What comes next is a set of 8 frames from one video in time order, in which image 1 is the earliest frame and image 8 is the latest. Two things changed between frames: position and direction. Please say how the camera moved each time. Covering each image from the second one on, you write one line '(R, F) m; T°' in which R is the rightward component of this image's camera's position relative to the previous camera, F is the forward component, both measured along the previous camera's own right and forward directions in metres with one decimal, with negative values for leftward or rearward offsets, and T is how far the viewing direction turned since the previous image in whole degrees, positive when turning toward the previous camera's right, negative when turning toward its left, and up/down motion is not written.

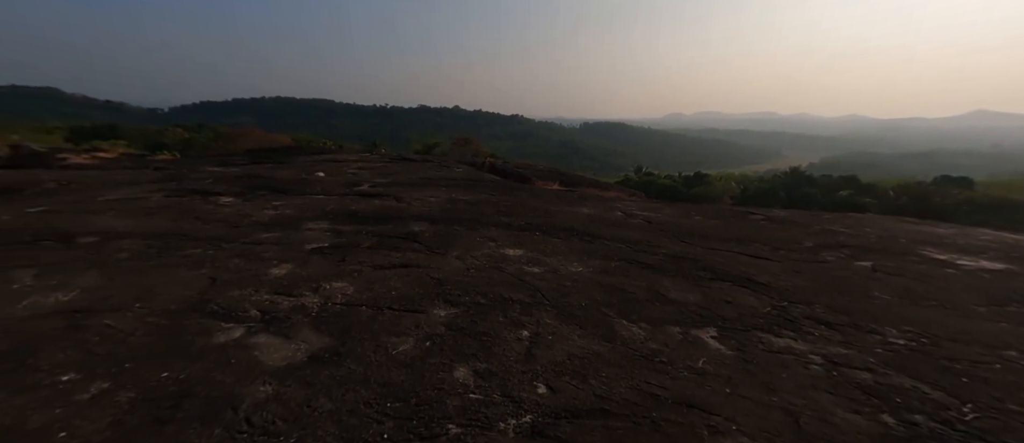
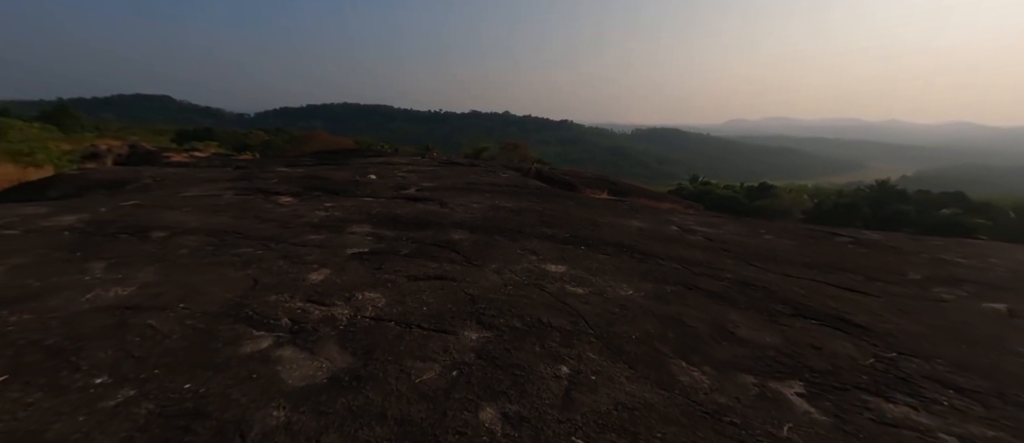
(0.0, +0.3) m; -8°
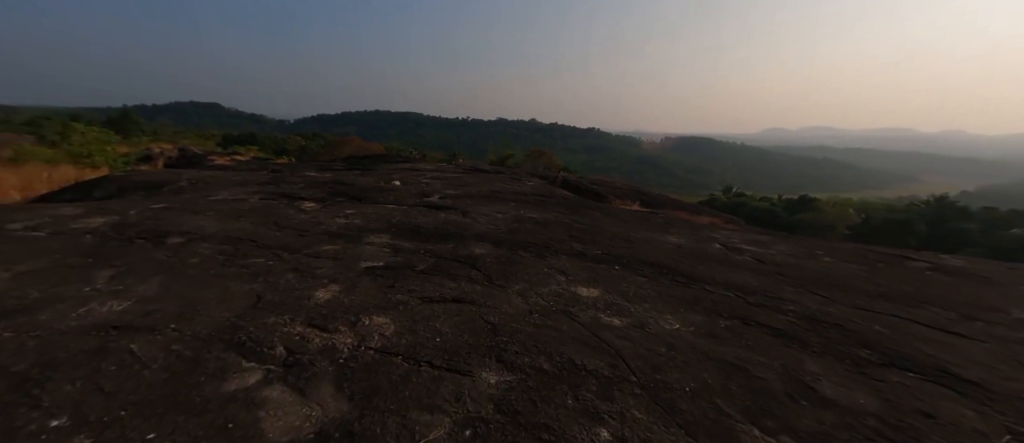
(0.0, +0.5) m; -4°
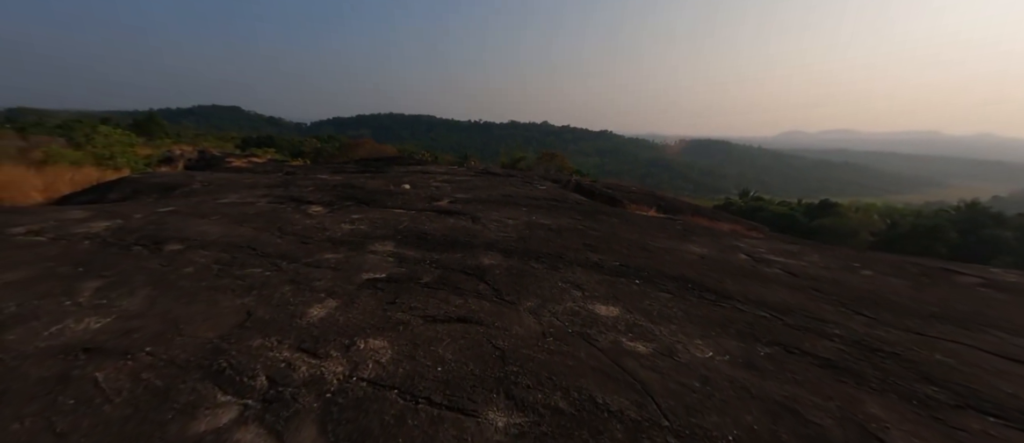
(0.0, +0.3) m; -2°
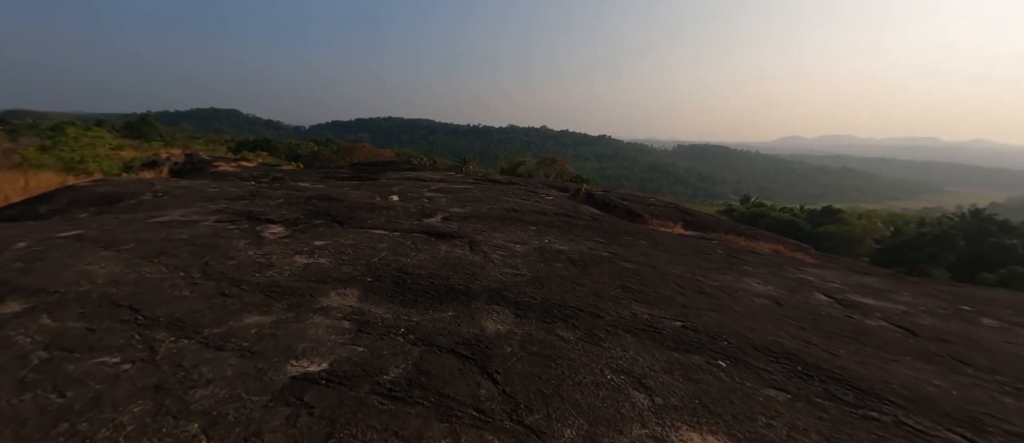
(-0.2, +1.6) m; 0°
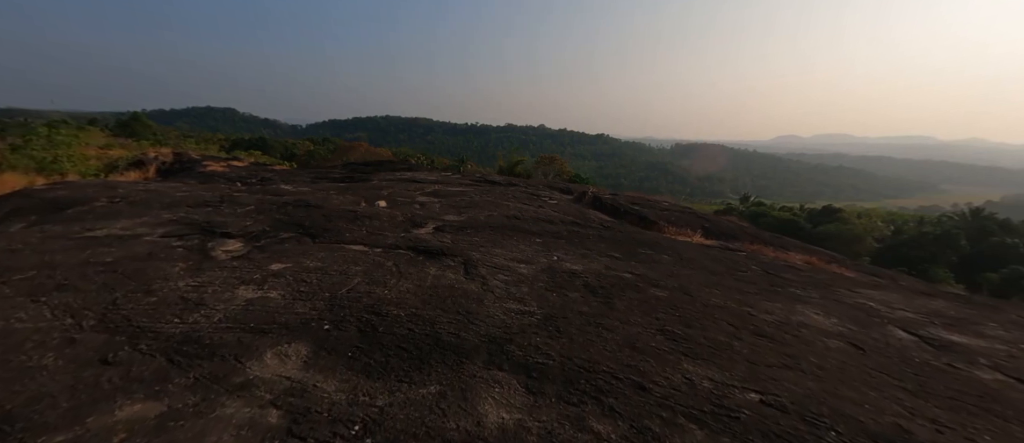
(-0.1, +1.1) m; 0°
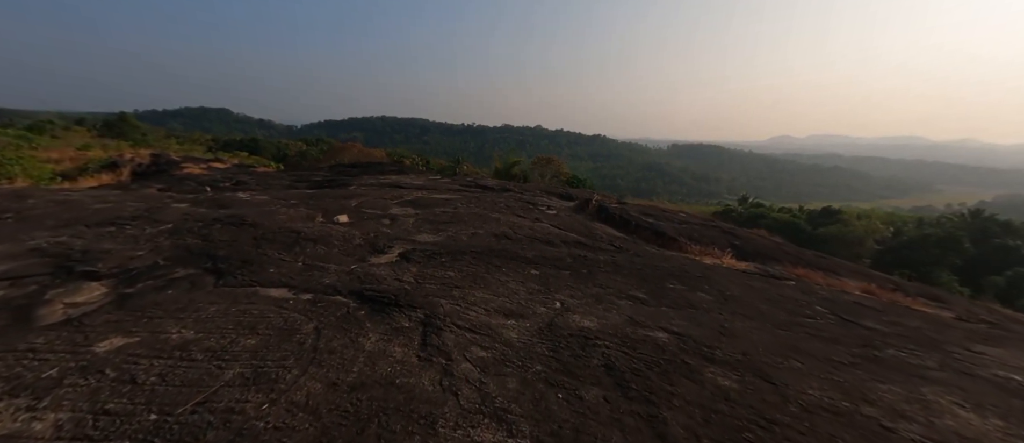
(+0.1, +1.7) m; 0°
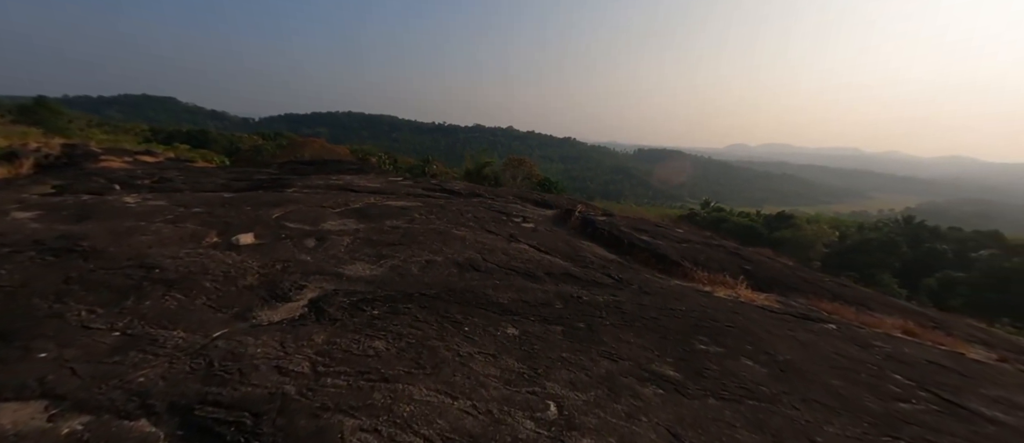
(0.0, +1.7) m; +5°
